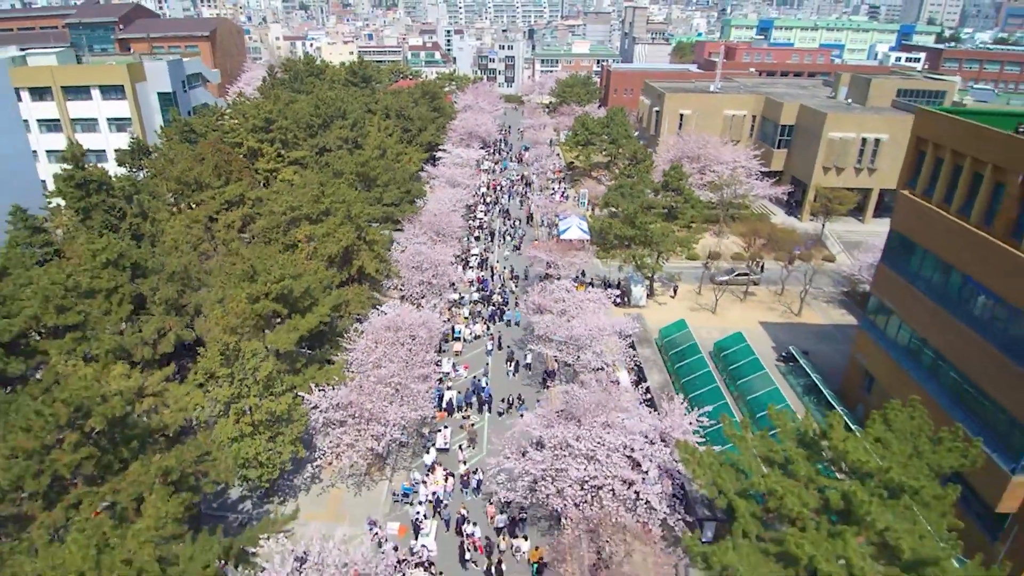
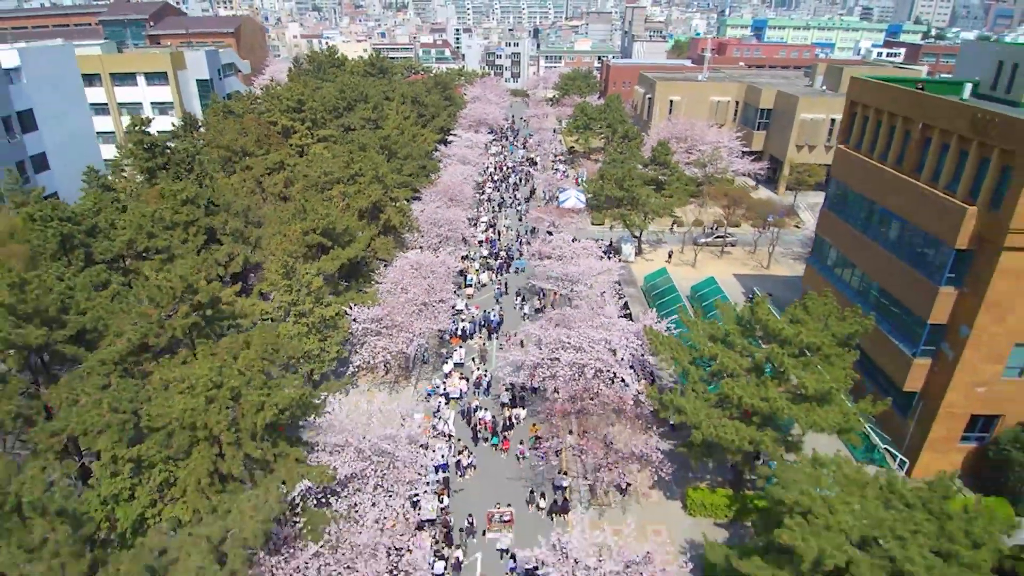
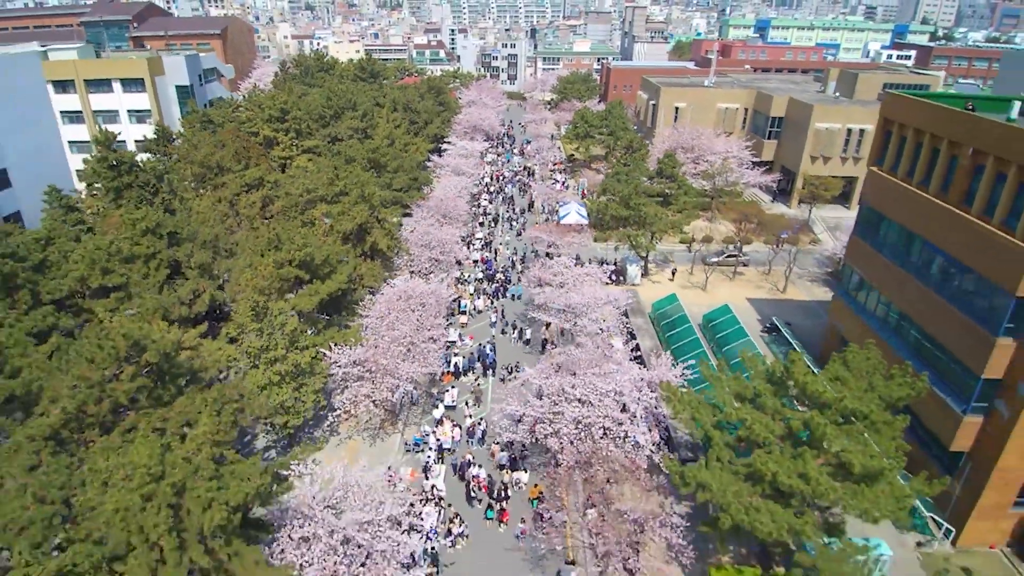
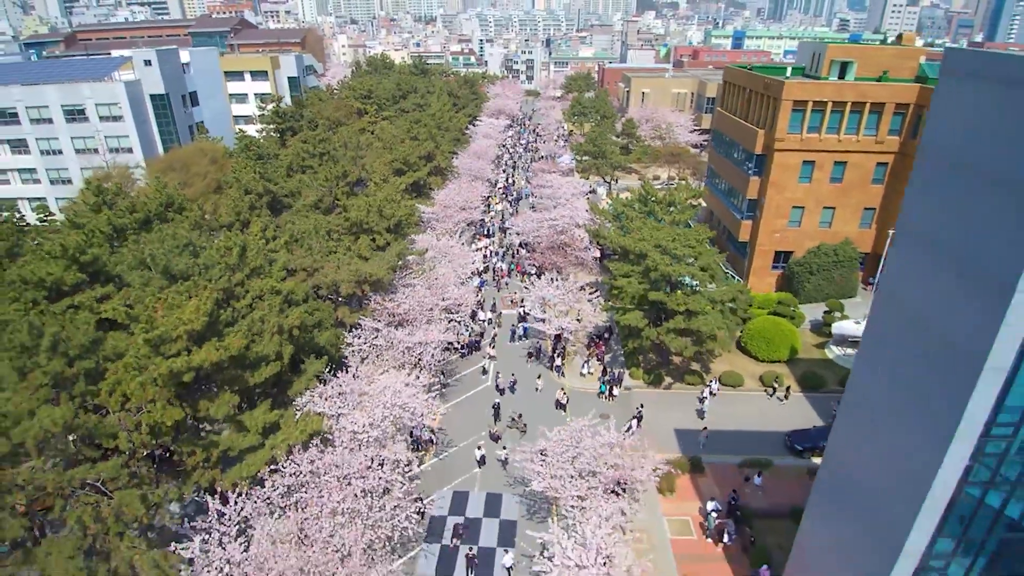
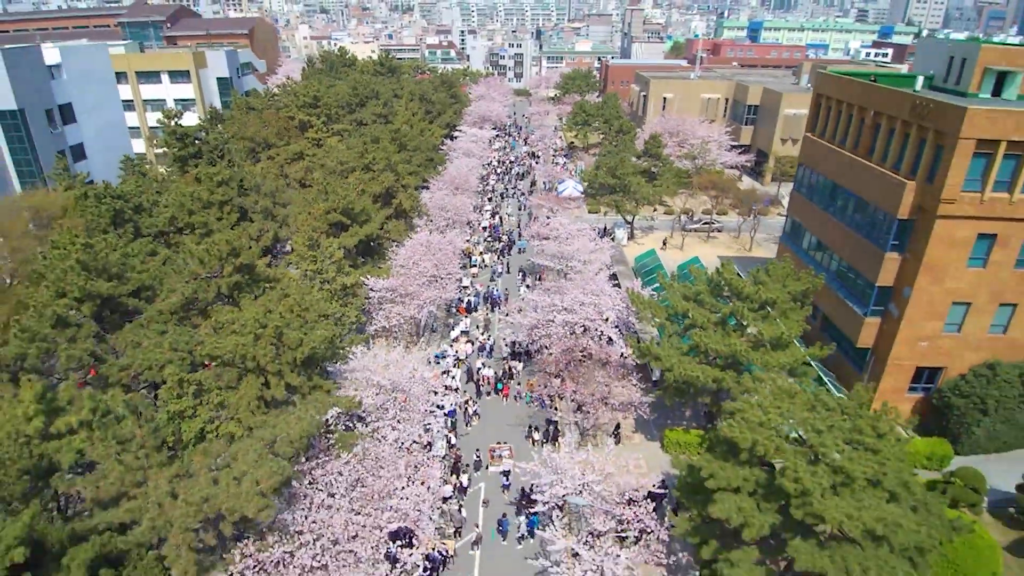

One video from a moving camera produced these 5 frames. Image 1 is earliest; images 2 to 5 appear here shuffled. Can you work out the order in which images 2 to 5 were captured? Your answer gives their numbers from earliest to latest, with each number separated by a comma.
3, 2, 5, 4
